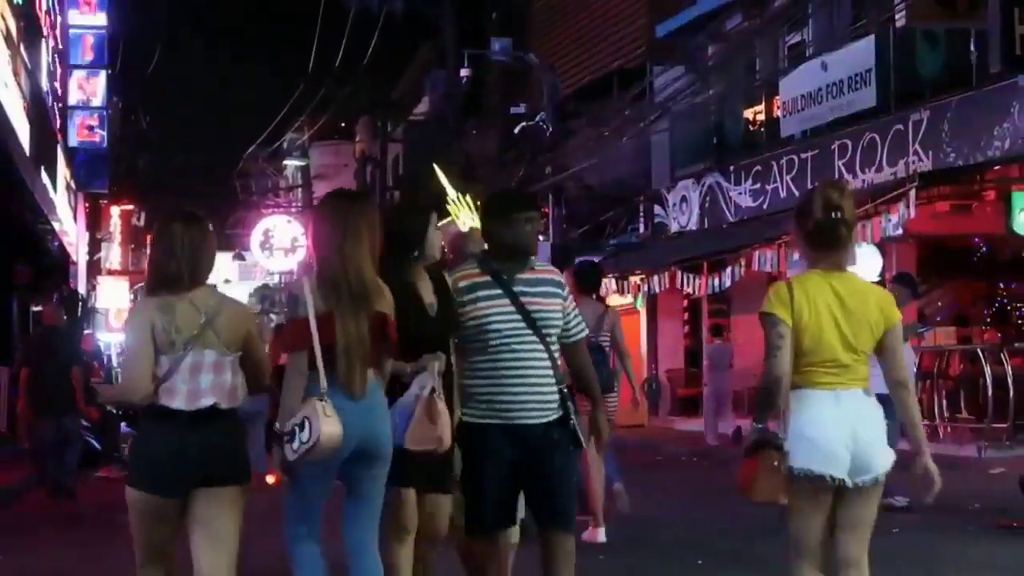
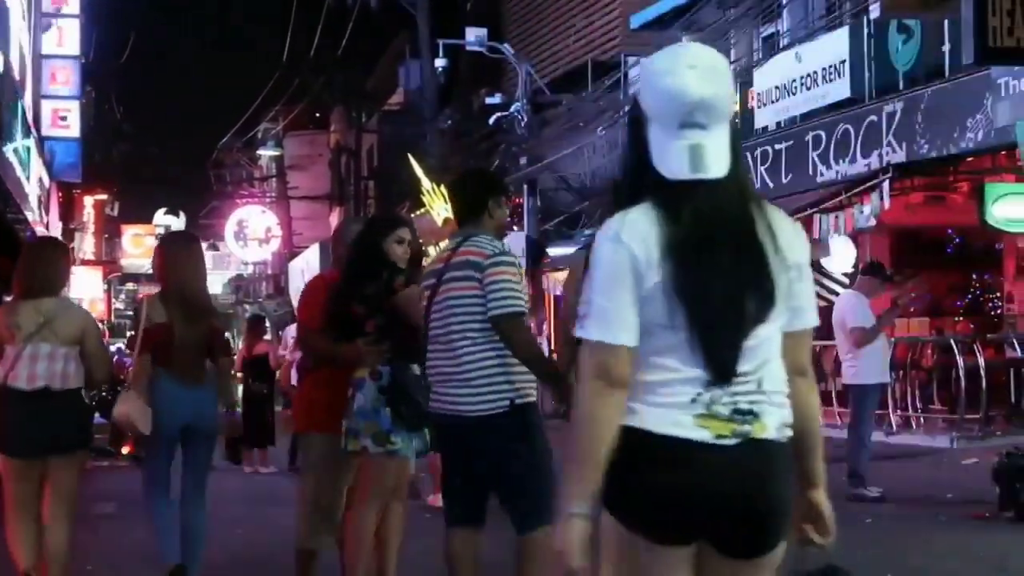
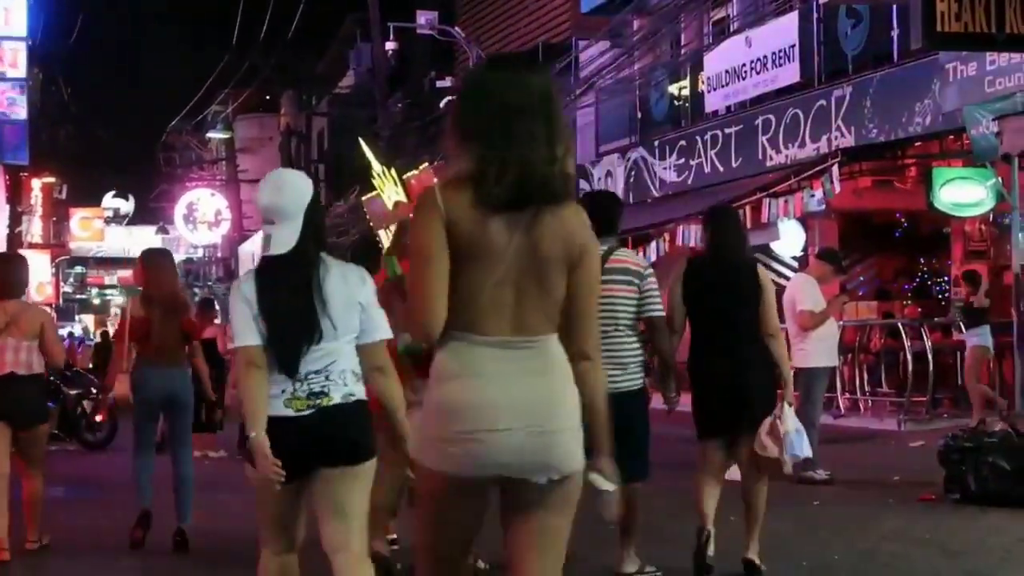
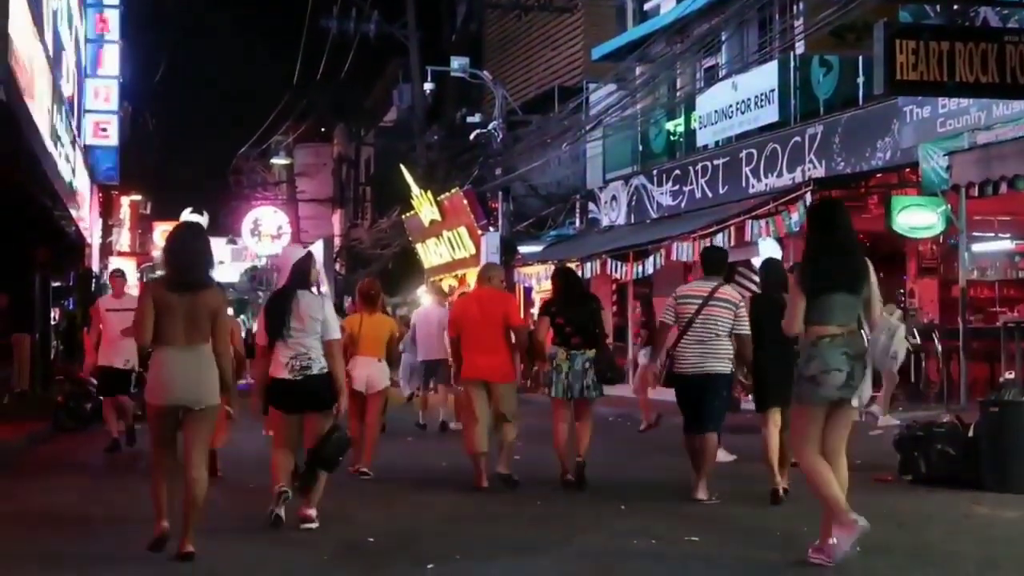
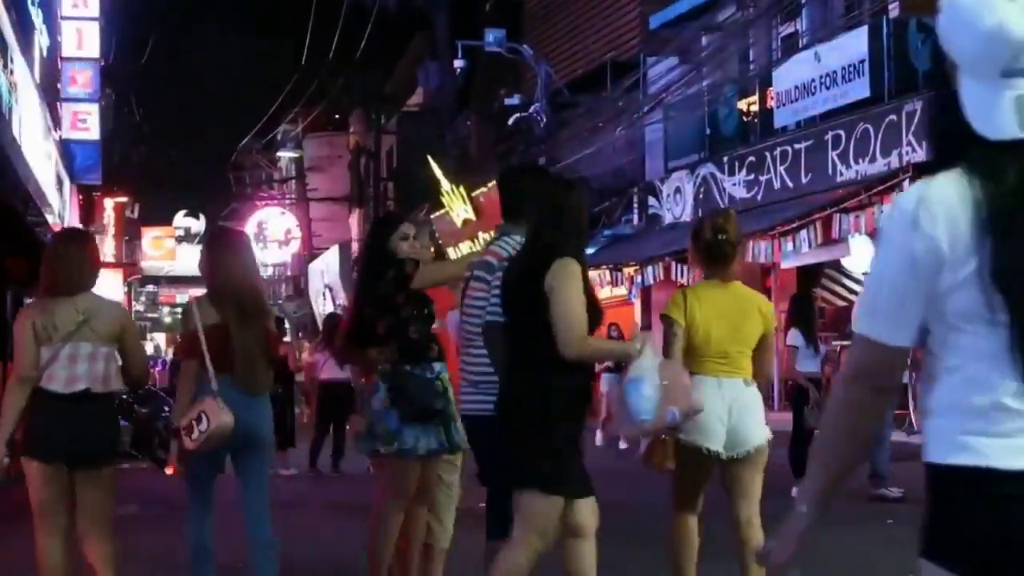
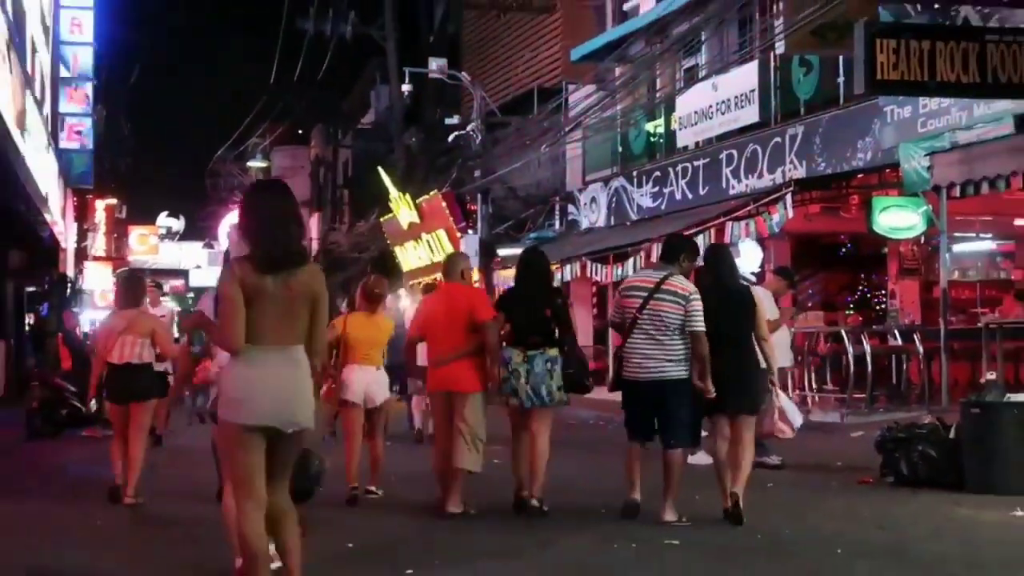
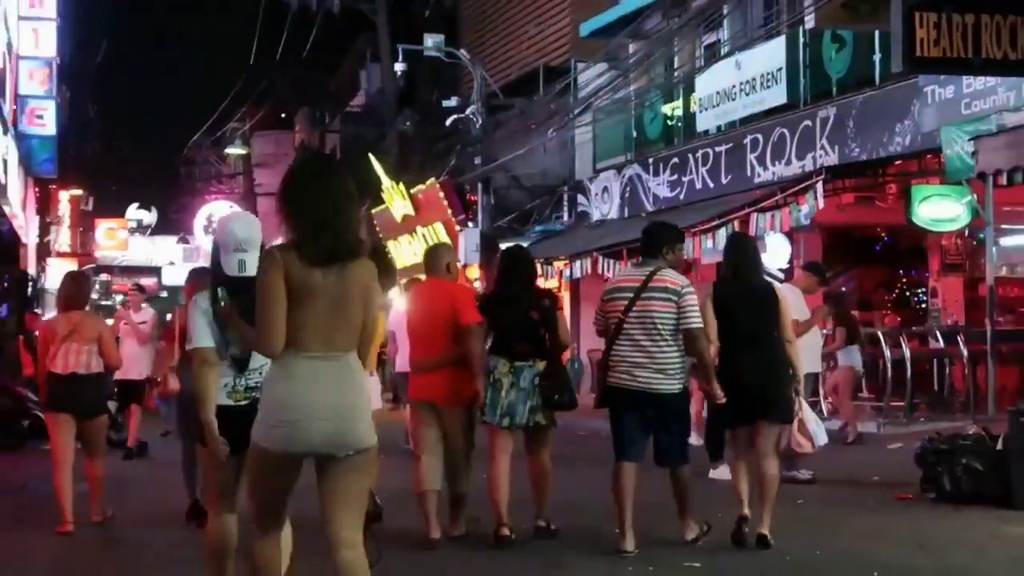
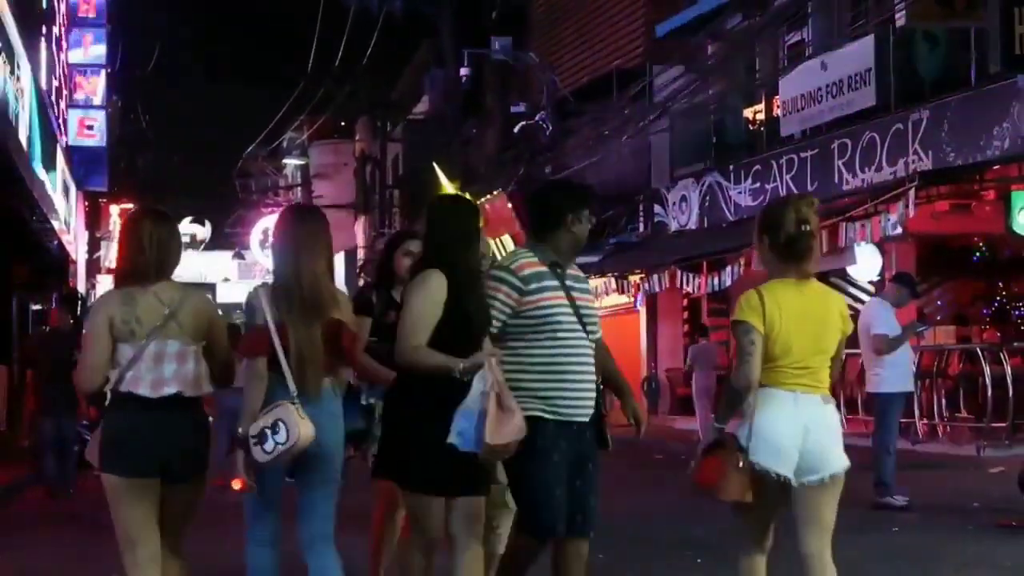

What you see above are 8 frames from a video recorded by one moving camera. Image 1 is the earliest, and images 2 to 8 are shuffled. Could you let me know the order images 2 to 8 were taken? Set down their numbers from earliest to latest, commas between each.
8, 5, 2, 3, 7, 6, 4
